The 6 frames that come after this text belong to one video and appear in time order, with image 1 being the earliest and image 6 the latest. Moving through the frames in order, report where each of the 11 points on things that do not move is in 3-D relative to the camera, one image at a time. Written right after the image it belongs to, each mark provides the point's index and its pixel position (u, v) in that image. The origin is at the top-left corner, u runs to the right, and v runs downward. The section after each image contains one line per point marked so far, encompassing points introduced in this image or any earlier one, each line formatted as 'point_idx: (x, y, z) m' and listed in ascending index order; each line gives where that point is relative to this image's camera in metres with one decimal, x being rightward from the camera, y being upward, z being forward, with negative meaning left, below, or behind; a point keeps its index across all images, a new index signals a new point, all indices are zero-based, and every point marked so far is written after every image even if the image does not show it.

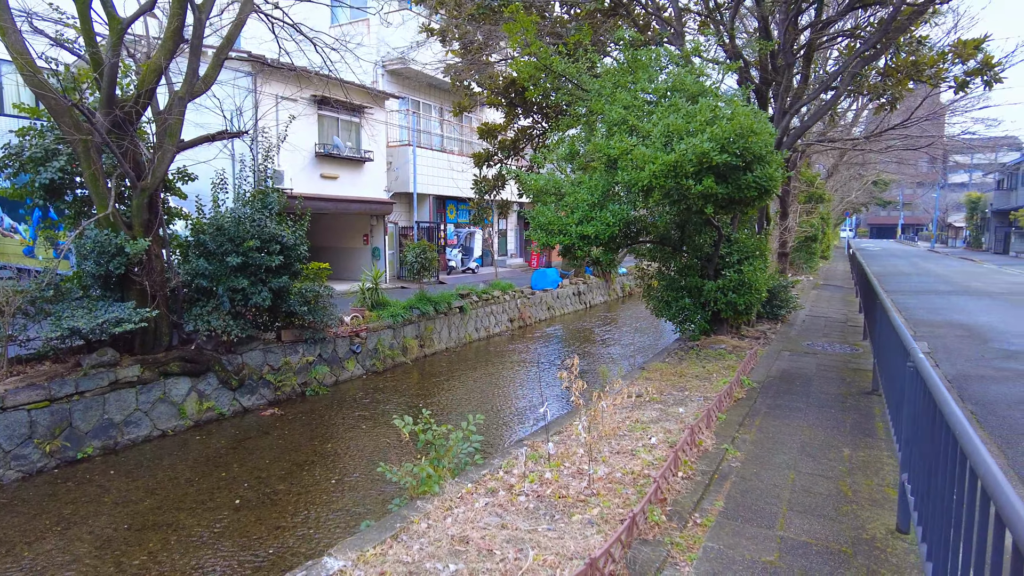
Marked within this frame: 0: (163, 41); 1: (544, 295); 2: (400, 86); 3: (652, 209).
0: (-3.7, +2.7, +6.9) m
1: (+0.8, -0.2, +16.4) m
2: (-3.3, +5.9, +18.6) m
3: (+1.4, +0.8, +6.3) m
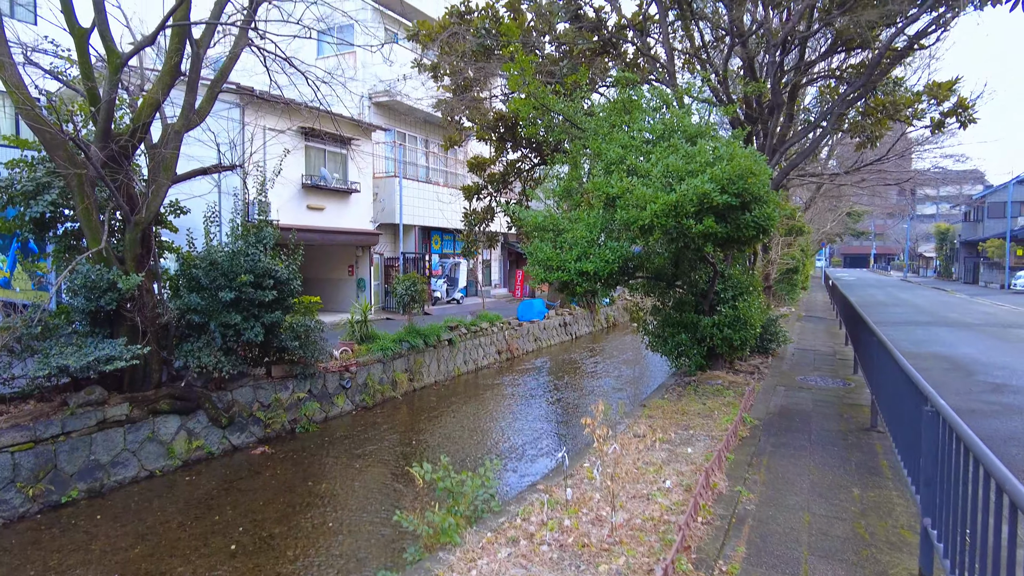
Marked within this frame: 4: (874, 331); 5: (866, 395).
0: (-3.8, +2.3, +6.9) m
1: (+0.5, -1.0, +16.4) m
2: (-3.7, +5.0, +18.7) m
3: (+1.4, +0.4, +6.3) m
4: (+3.7, -0.4, +6.5) m
5: (+3.8, -1.1, +6.8) m
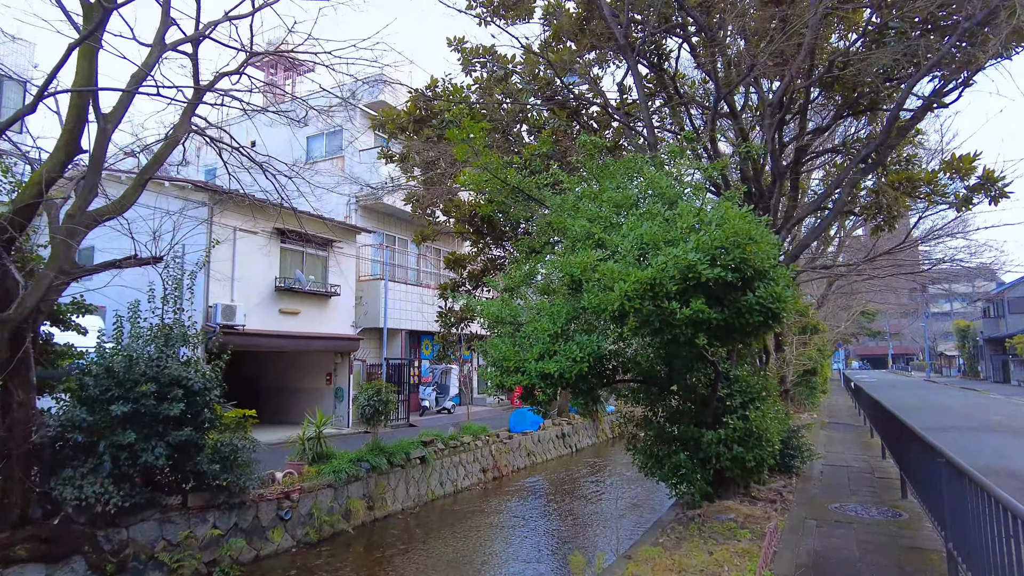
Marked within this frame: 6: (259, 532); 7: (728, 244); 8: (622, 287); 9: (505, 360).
0: (-4.2, +1.3, +5.9) m
1: (+0.2, -3.5, +14.7) m
2: (-4.0, +1.9, +18.1) m
3: (+0.9, -0.4, +5.0) m
4: (+3.3, -1.2, +5.0) m
5: (+3.3, -1.9, +5.1) m
6: (-3.1, -3.0, +7.9) m
7: (+1.3, +0.3, +3.9) m
8: (+0.7, 0.0, +4.0) m
9: (-0.1, -0.6, +5.2) m
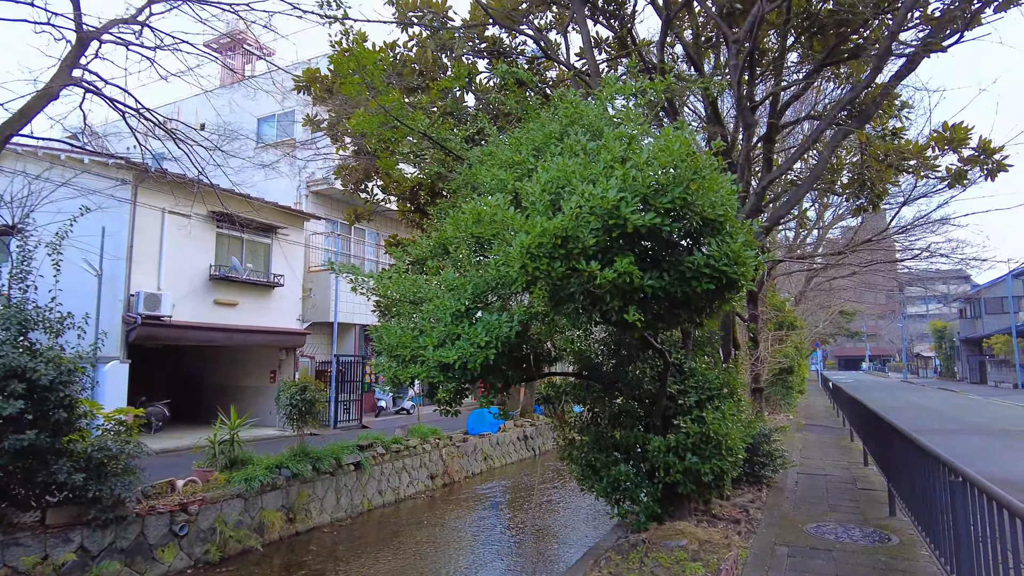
0: (-4.9, +1.5, +4.7) m
1: (-0.7, -3.3, +13.7) m
2: (-5.0, +2.2, +16.9) m
3: (+0.3, -0.2, +3.9) m
4: (+2.6, -1.0, +4.0) m
5: (+2.7, -1.8, +4.1) m
6: (-3.9, -2.8, +6.8) m
7: (+0.7, +0.5, +2.9) m
8: (0.0, +0.2, +2.9) m
9: (-0.7, -0.4, +4.1) m
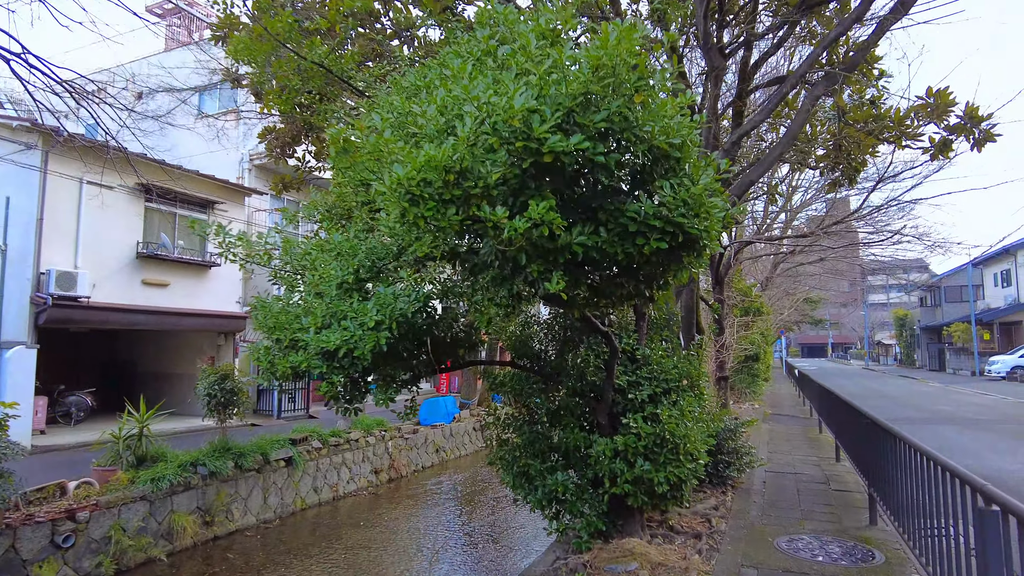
0: (-5.4, +1.7, +3.6) m
1: (-1.6, -2.9, +12.8) m
2: (-6.0, +2.6, +15.7) m
3: (-0.2, 0.0, +3.1) m
4: (+2.1, -0.9, +3.3) m
5: (+2.2, -1.6, +3.4) m
6: (-4.5, -2.5, +5.8) m
7: (+0.3, +0.6, +2.1) m
8: (-0.4, +0.4, +2.1) m
9: (-1.2, -0.2, +3.2) m
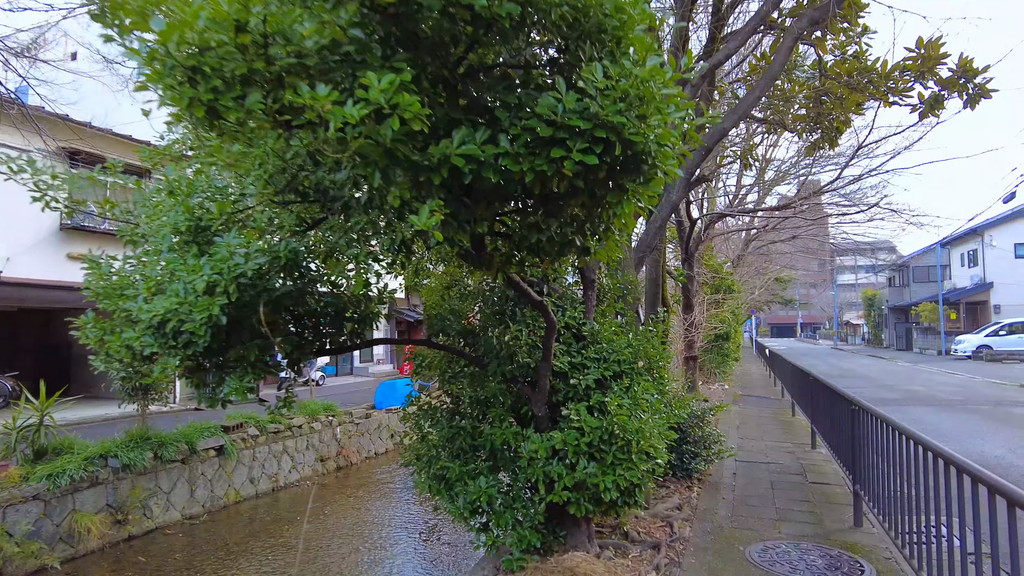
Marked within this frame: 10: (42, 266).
0: (-5.8, +1.9, +2.6) m
1: (-2.4, -2.4, +12.1) m
2: (-6.9, +3.2, +14.6) m
3: (-0.6, +0.1, +2.4) m
4: (+1.7, -0.7, +2.7) m
5: (+1.8, -1.4, +2.8) m
6: (-5.0, -2.3, +4.9) m
7: (0.0, +0.8, +1.3) m
8: (-0.7, +0.5, +1.3) m
9: (-1.6, 0.0, +2.4) m
10: (-8.1, +0.4, +11.0) m
